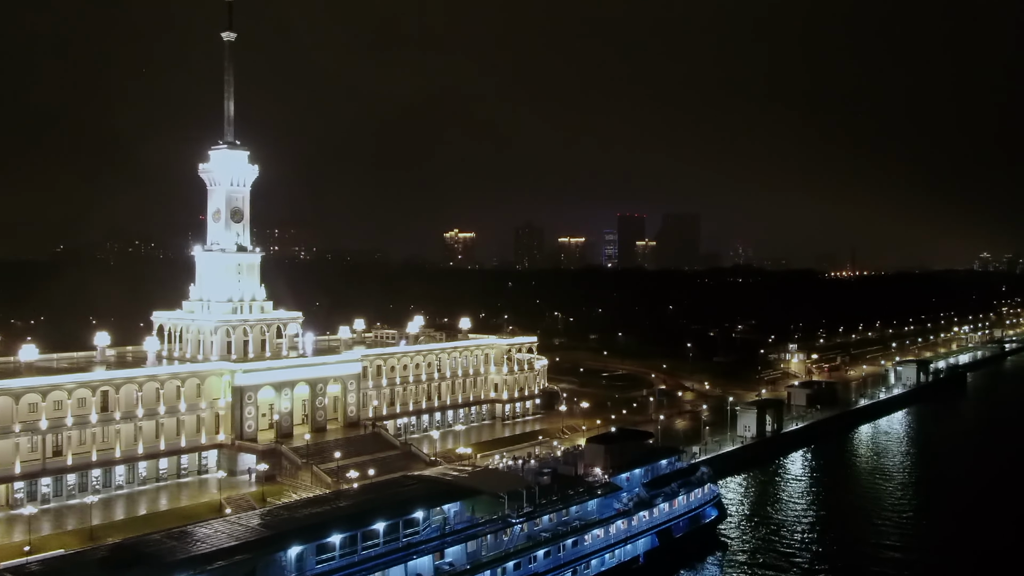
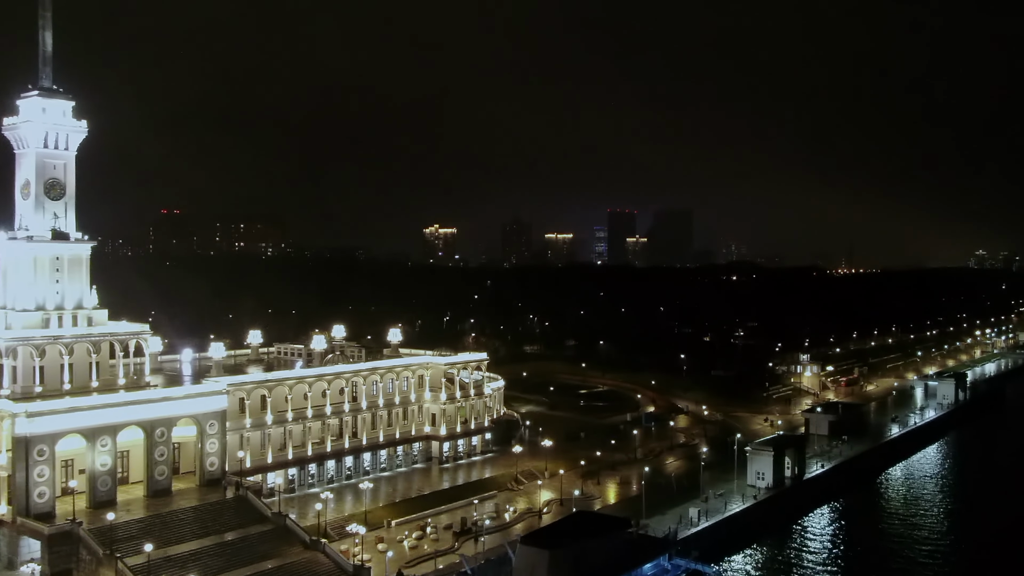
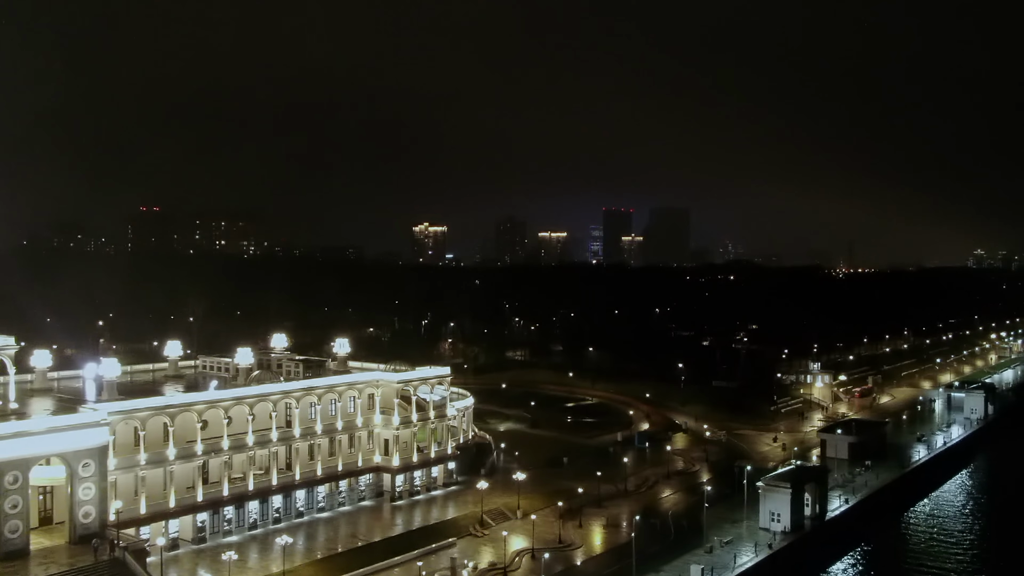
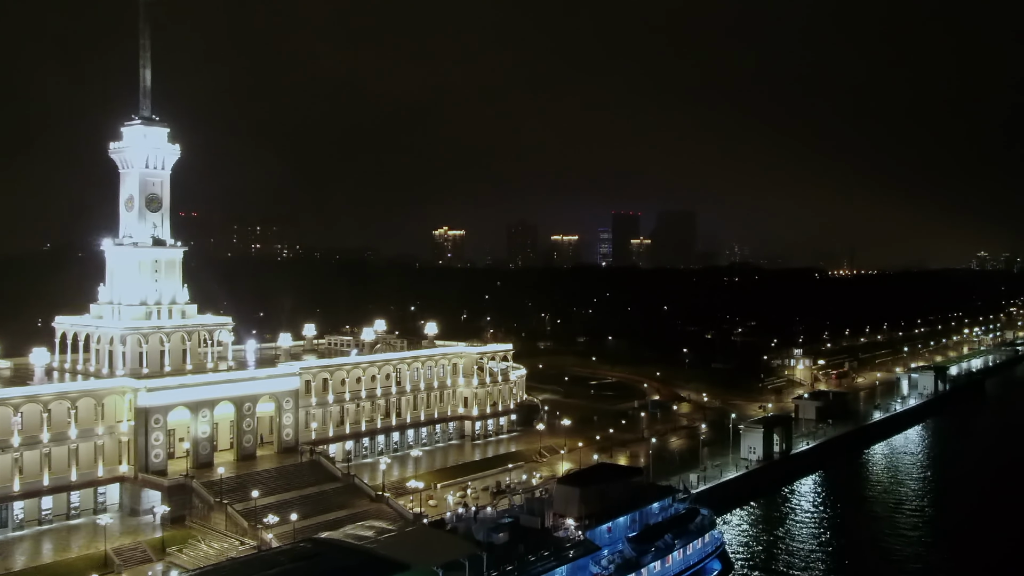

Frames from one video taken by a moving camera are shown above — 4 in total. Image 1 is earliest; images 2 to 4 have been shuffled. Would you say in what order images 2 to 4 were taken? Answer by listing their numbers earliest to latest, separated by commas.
4, 2, 3
